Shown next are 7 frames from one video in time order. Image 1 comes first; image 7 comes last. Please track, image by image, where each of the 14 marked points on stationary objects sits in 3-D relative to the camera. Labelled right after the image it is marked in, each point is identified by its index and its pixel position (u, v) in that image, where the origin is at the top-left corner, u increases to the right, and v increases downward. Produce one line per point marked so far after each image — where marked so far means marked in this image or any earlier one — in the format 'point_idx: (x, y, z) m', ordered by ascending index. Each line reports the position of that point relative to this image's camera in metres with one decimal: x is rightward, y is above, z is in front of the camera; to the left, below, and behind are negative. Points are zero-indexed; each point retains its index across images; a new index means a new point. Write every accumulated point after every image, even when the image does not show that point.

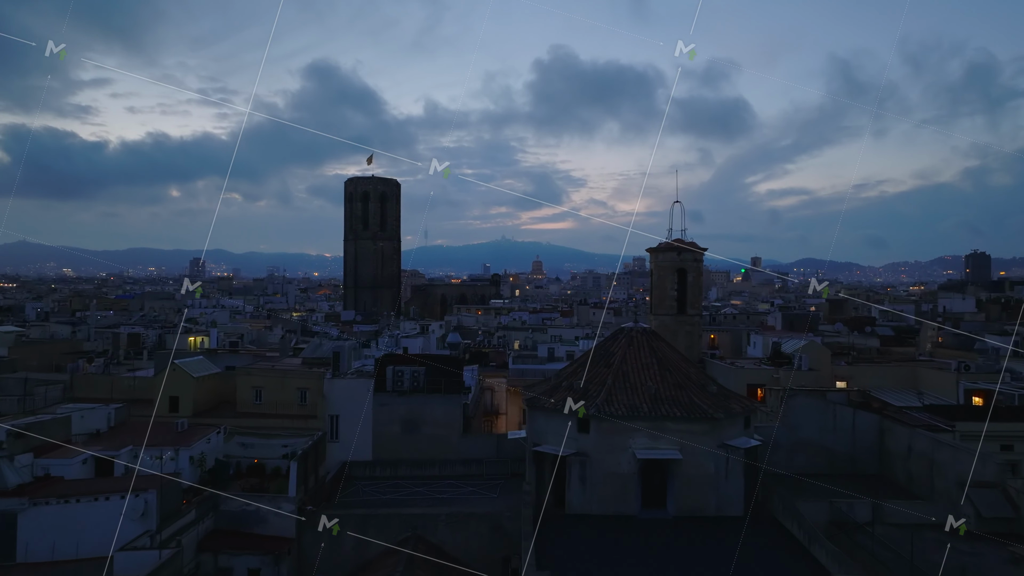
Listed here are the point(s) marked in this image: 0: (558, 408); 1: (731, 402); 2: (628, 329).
0: (+1.1, -3.0, +16.6) m
1: (+5.6, -2.9, +17.0) m
2: (+3.2, -1.1, +18.4) m
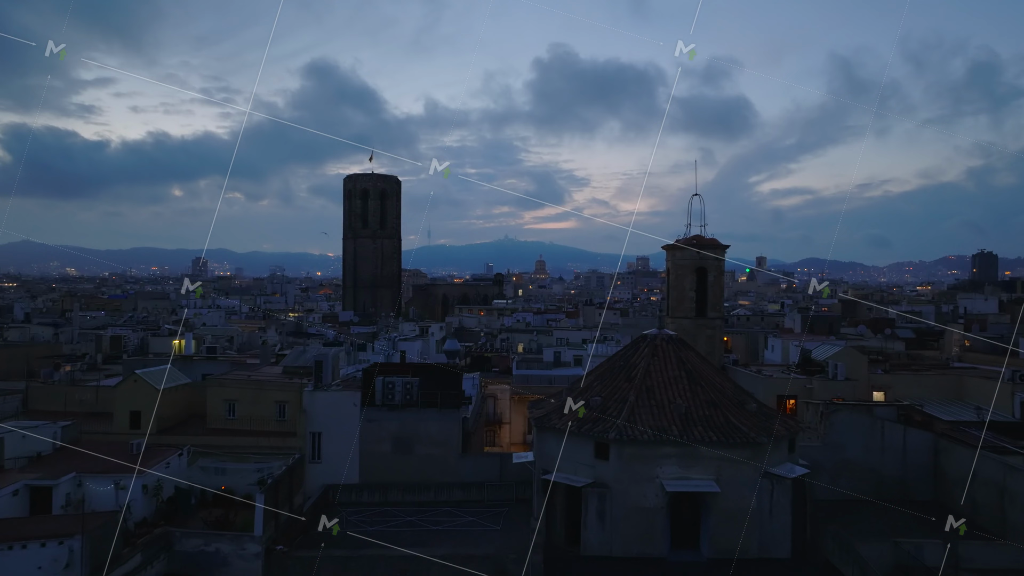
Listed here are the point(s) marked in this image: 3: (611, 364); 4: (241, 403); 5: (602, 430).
0: (+1.3, -3.0, +14.2) m
1: (+5.7, -2.9, +14.6) m
2: (+3.3, -1.2, +16.0) m
3: (+2.4, -1.8, +16.0) m
4: (-7.7, -3.3, +18.8) m
5: (+1.9, -2.9, +13.7) m
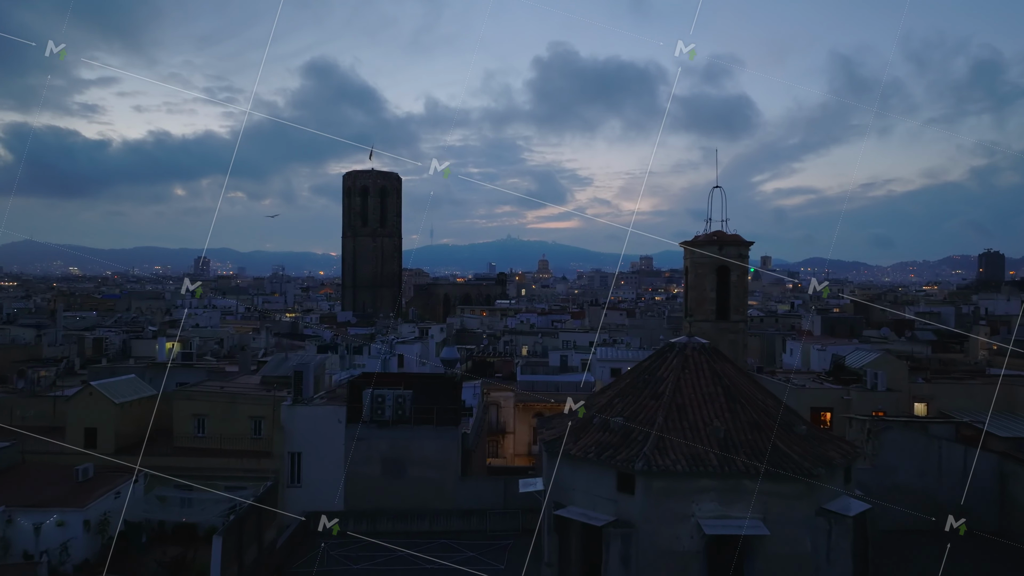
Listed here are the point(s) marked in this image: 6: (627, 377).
0: (+1.4, -3.0, +12.0) m
1: (+5.9, -3.0, +12.4) m
2: (+3.5, -1.2, +13.8) m
3: (+2.5, -1.8, +13.8) m
4: (-7.5, -3.3, +16.7) m
5: (+2.0, -3.0, +11.5) m
6: (+2.4, -1.9, +14.2) m
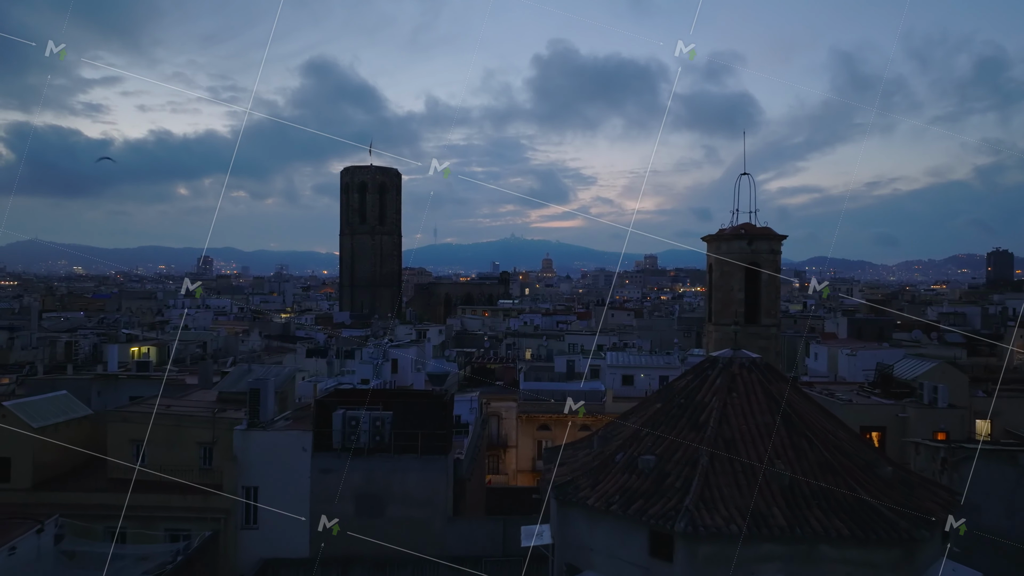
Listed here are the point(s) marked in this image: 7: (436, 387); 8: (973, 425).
0: (+1.4, -3.0, +9.2) m
1: (+5.9, -3.0, +9.6) m
2: (+3.5, -1.2, +10.9) m
3: (+2.5, -1.9, +11.0) m
4: (-7.5, -3.3, +13.9) m
5: (+2.0, -3.0, +8.7) m
6: (+2.4, -1.9, +11.4) m
7: (-1.7, -2.2, +14.6) m
8: (+12.7, -3.8, +18.3) m
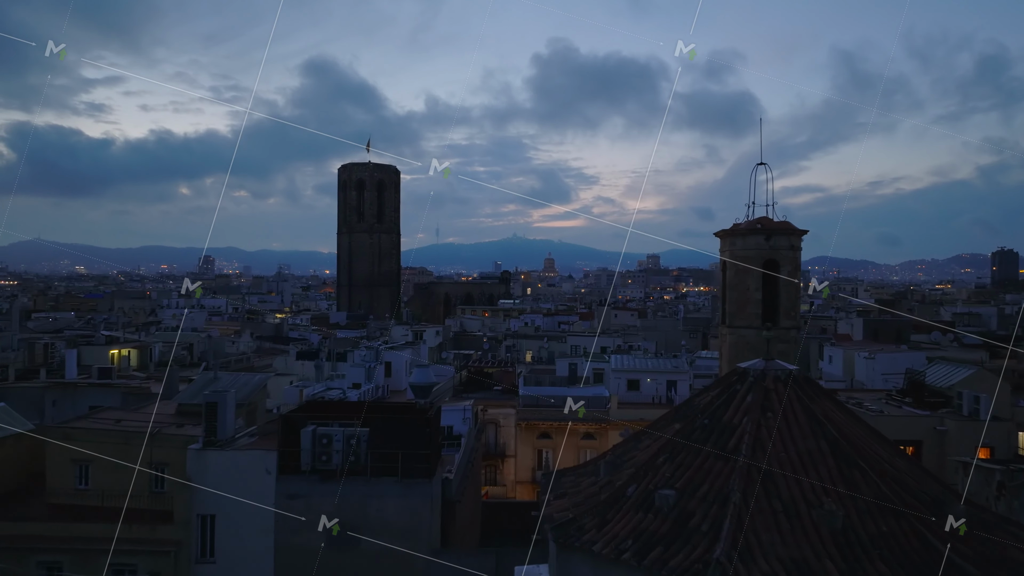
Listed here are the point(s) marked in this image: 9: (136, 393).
0: (+1.3, -3.0, +7.5) m
1: (+5.7, -3.0, +7.8) m
2: (+3.4, -1.2, +9.2) m
3: (+2.4, -1.8, +9.3) m
4: (-7.6, -3.3, +12.2) m
5: (+1.8, -3.0, +7.0) m
6: (+2.3, -1.9, +9.7) m
7: (-1.8, -2.2, +12.9) m
8: (+12.6, -3.7, +16.6) m
9: (-9.5, -2.6, +16.9) m
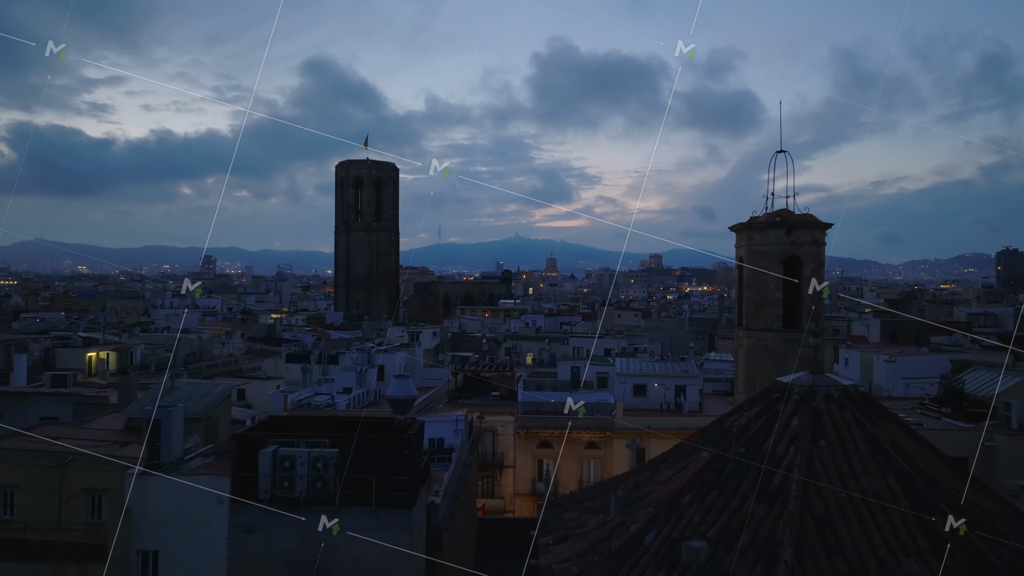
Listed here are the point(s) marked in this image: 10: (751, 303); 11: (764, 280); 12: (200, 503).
0: (+1.1, -3.0, +5.8) m
1: (+5.6, -2.9, +6.1) m
2: (+3.2, -1.1, +7.5) m
3: (+2.3, -1.8, +7.6) m
4: (-7.7, -3.2, +10.6) m
5: (+1.7, -2.9, +5.3) m
6: (+2.2, -1.9, +8.0) m
7: (-1.9, -2.1, +11.2) m
8: (+12.5, -3.7, +14.8) m
9: (-9.6, -2.6, +15.2) m
10: (+6.8, -0.4, +18.9) m
11: (+7.1, +0.3, +18.6) m
12: (-4.7, -3.2, +10.0) m
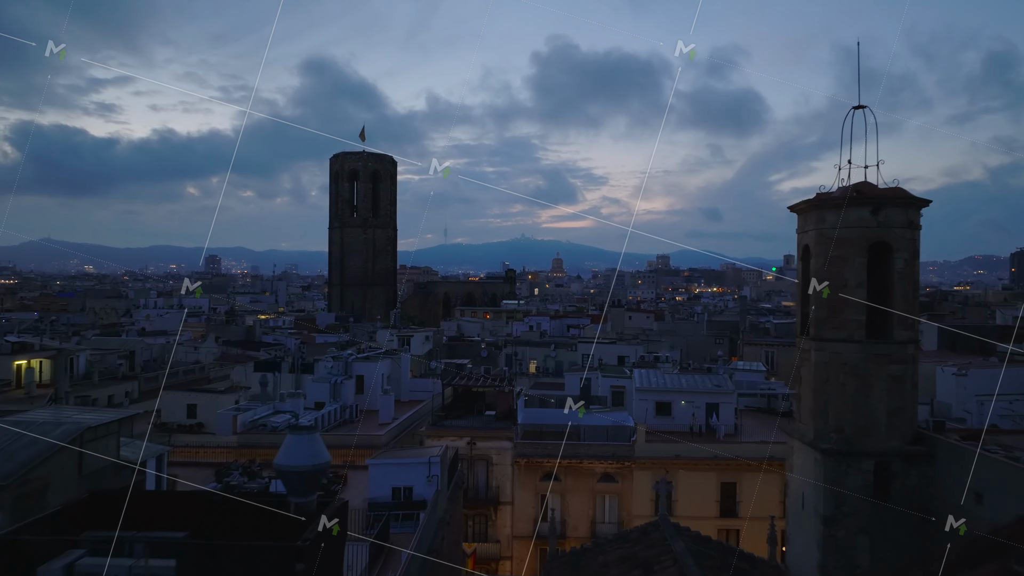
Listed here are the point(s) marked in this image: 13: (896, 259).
0: (+0.9, -2.9, +1.3) m
1: (+5.4, -2.8, +1.6) m
2: (+3.0, -1.1, +3.0) m
3: (+2.1, -1.7, +3.1) m
4: (-7.9, -3.1, +6.1) m
5: (+1.5, -2.8, +0.8) m
6: (+2.0, -1.8, +3.5) m
7: (-2.1, -2.0, +6.7) m
8: (+12.4, -3.7, +10.2) m
9: (-9.7, -2.5, +10.8) m
10: (+6.7, -0.3, +14.3) m
11: (+7.0, +0.3, +14.0) m
12: (-4.9, -3.1, +5.5) m
13: (+8.0, +0.6, +13.8) m
